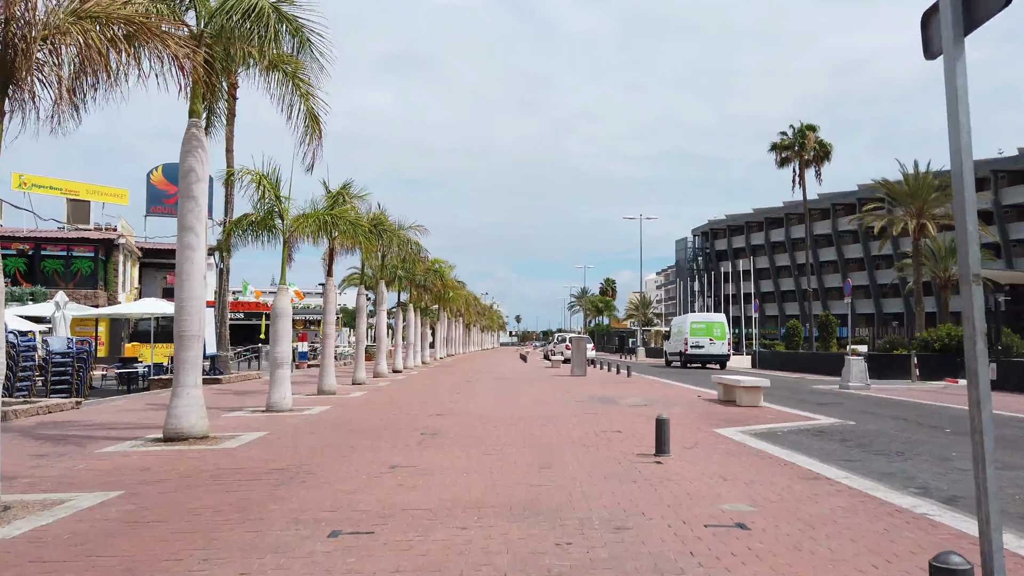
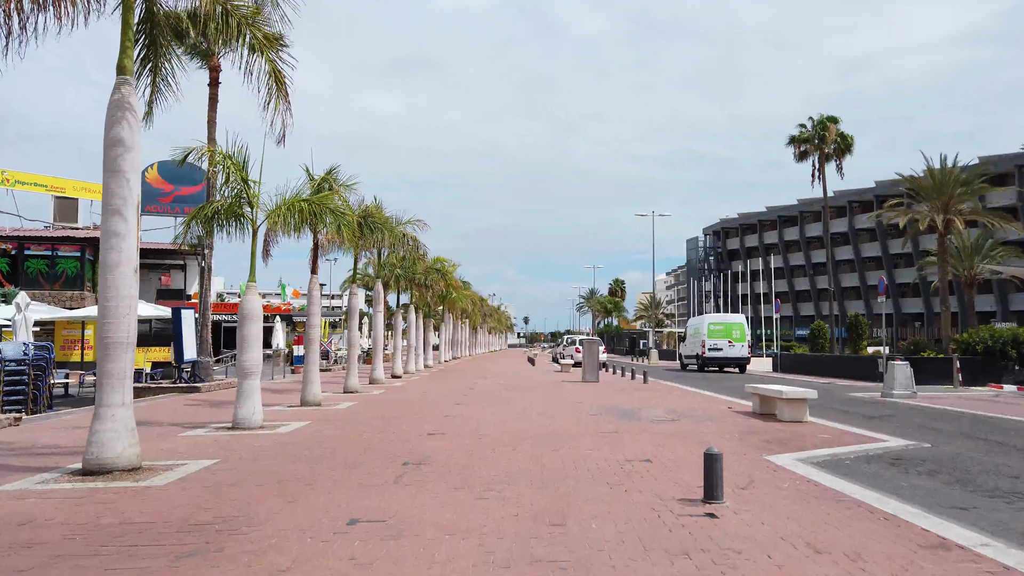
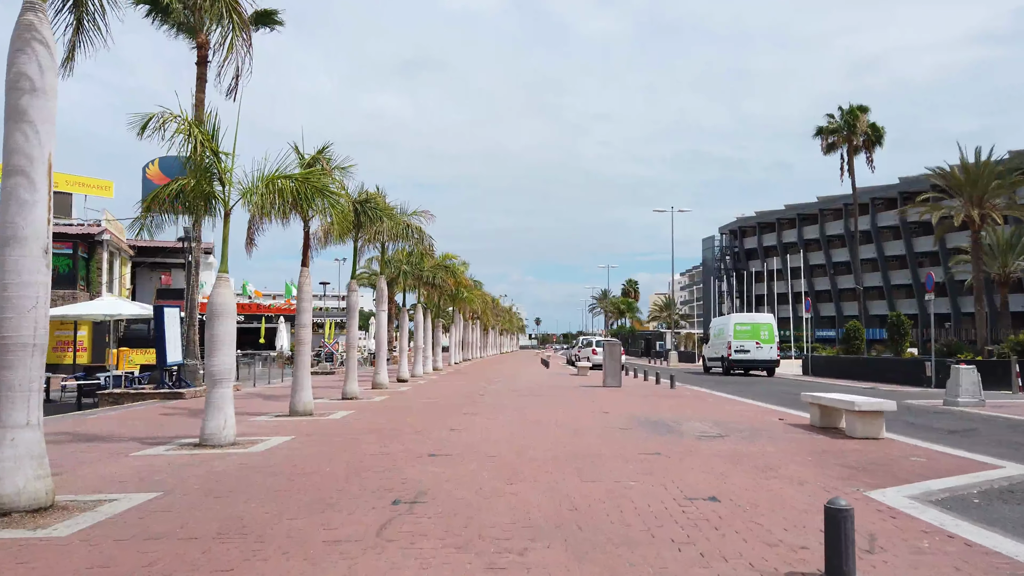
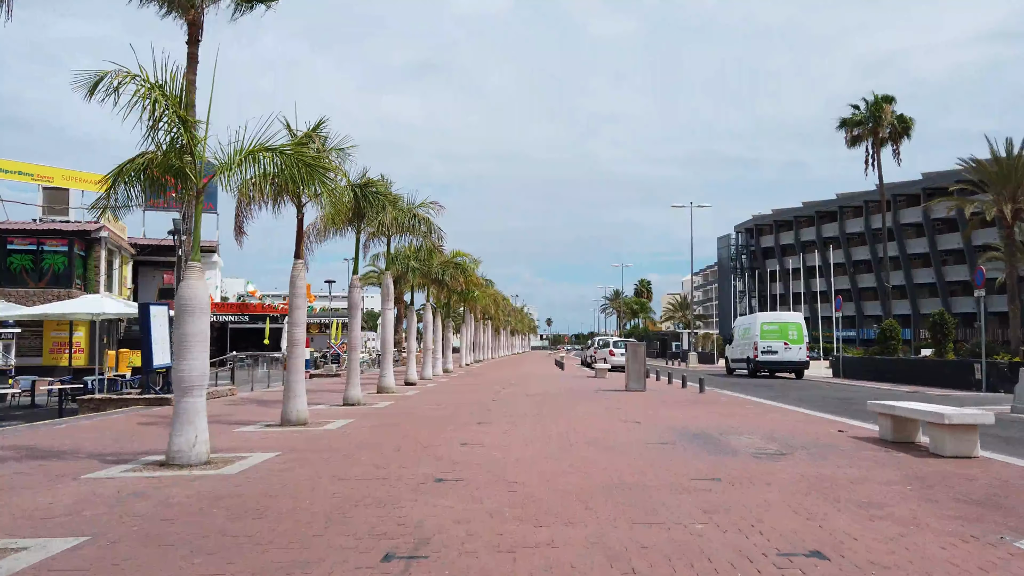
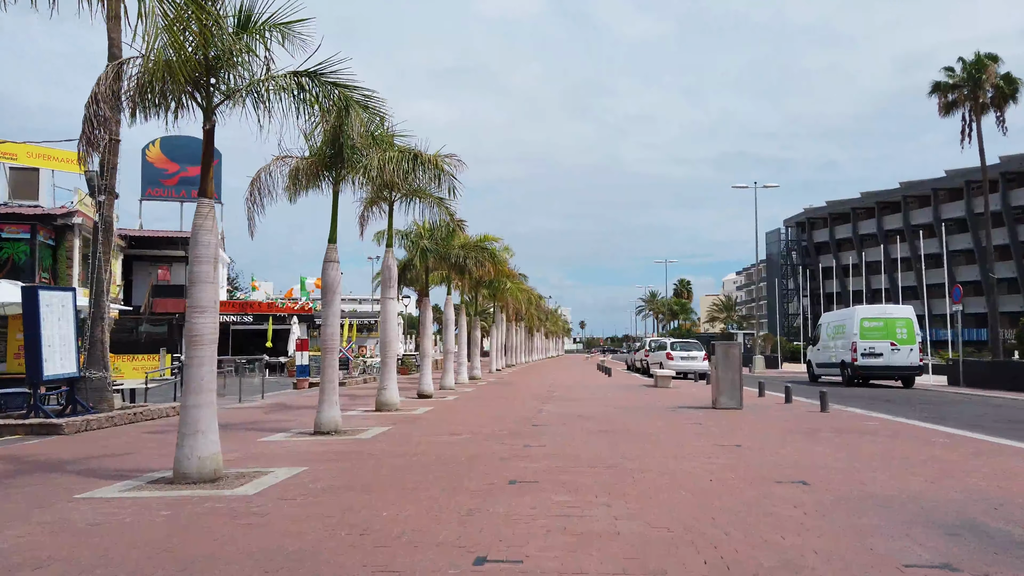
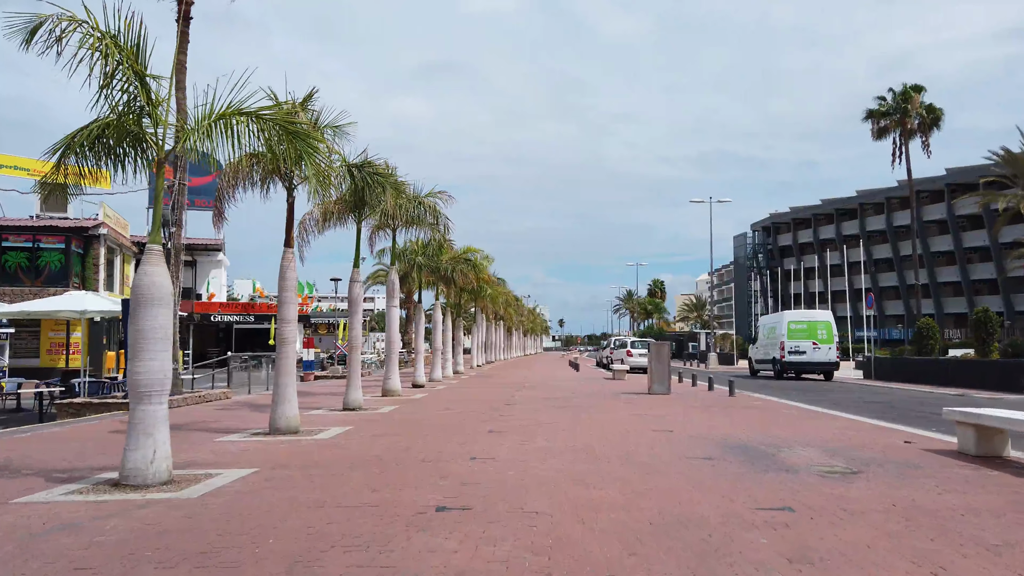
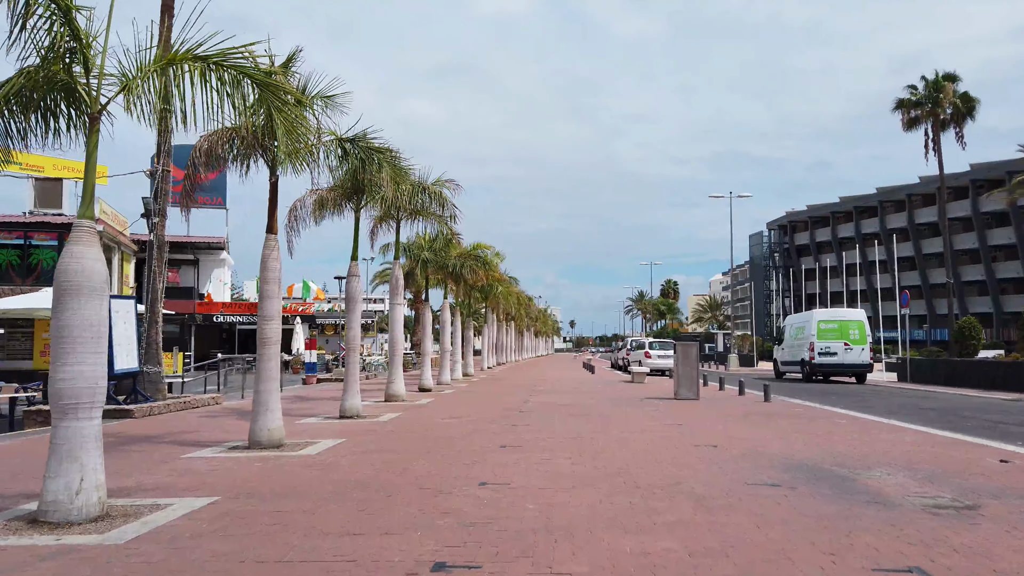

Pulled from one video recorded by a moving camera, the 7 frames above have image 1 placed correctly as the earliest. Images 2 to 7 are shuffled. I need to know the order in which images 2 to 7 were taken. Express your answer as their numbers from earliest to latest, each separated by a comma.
2, 3, 4, 6, 7, 5
